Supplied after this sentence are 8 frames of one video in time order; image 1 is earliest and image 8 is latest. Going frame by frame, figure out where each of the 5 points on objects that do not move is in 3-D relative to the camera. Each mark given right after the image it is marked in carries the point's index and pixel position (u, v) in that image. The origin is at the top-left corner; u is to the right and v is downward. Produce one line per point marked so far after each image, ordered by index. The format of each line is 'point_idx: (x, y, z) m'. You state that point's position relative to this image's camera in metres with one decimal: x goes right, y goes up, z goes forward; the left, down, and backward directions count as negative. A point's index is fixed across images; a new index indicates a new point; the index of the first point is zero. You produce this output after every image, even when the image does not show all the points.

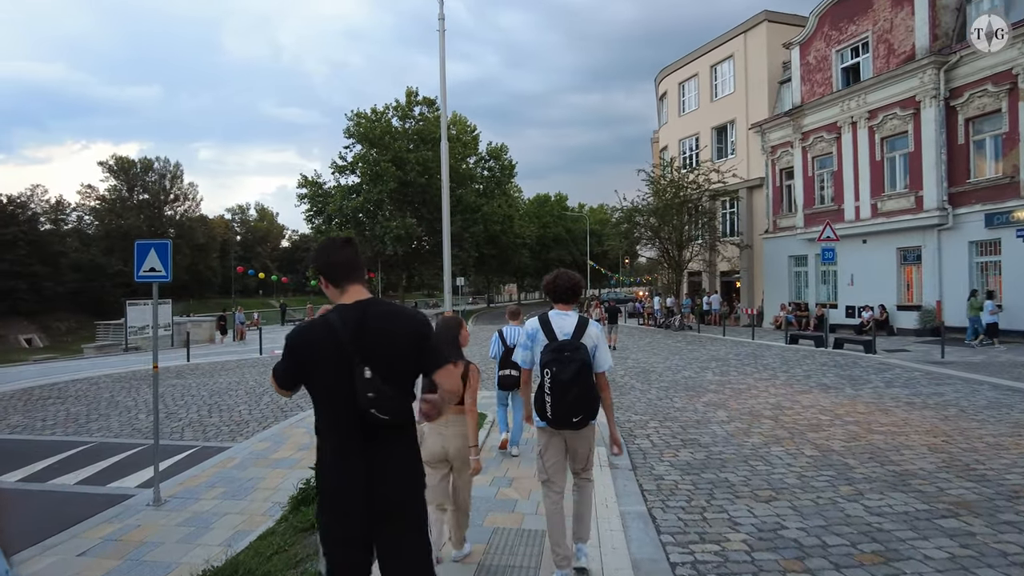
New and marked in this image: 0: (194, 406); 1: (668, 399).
0: (-6.4, -2.4, +13.2) m
1: (+2.8, -2.0, +11.6) m
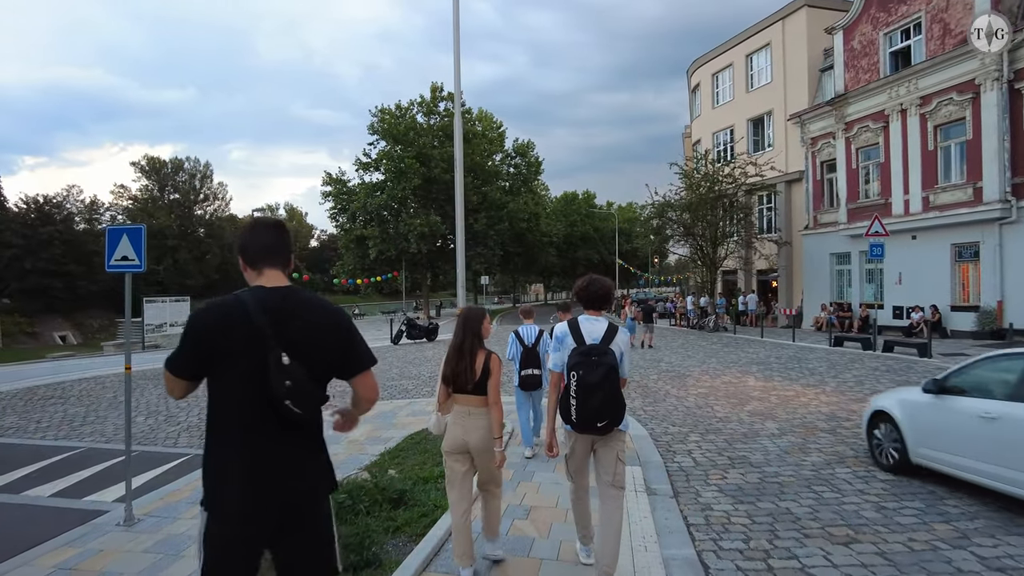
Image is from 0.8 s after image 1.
0: (-6.0, -2.3, +12.4) m
1: (+3.1, -1.9, +10.5) m
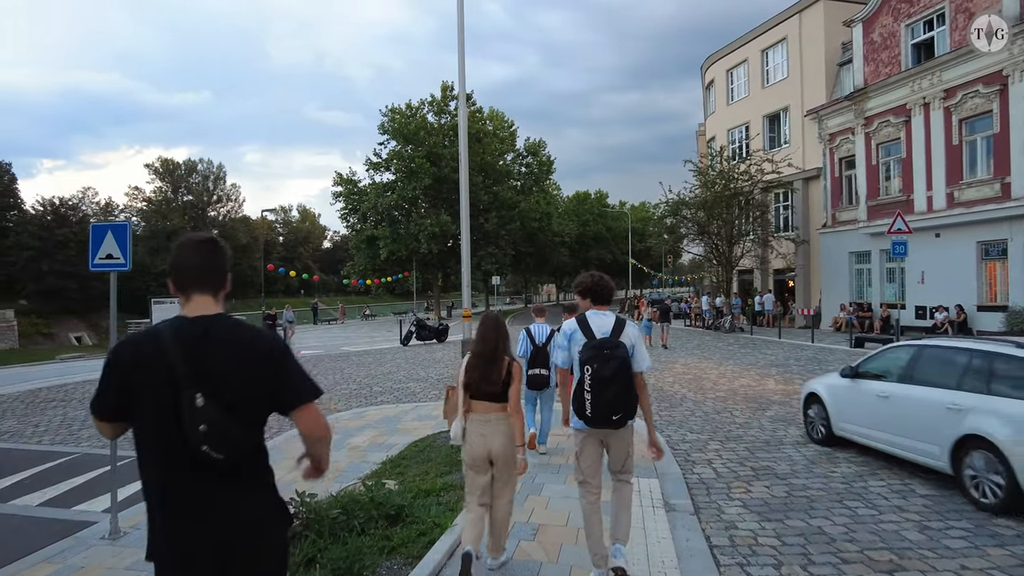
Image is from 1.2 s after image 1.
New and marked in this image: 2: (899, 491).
0: (-5.8, -2.3, +12.1) m
1: (+3.3, -1.9, +10.0) m
2: (+3.4, -1.8, +5.7) m
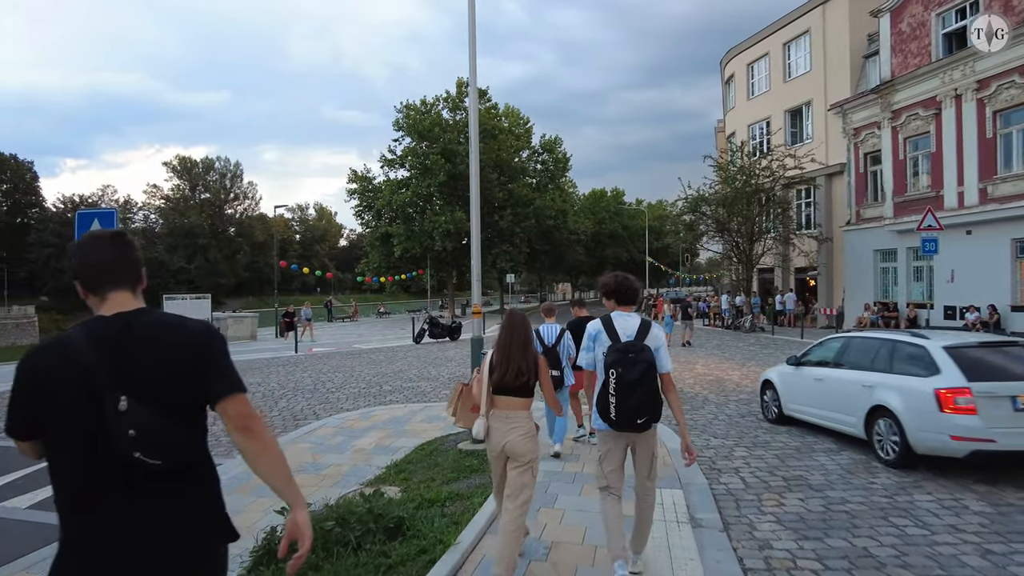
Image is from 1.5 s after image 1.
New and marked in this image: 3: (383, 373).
0: (-5.5, -2.2, +11.8) m
1: (+3.5, -1.9, +9.5) m
2: (+3.4, -1.7, +5.2) m
3: (-3.1, -2.0, +15.8) m
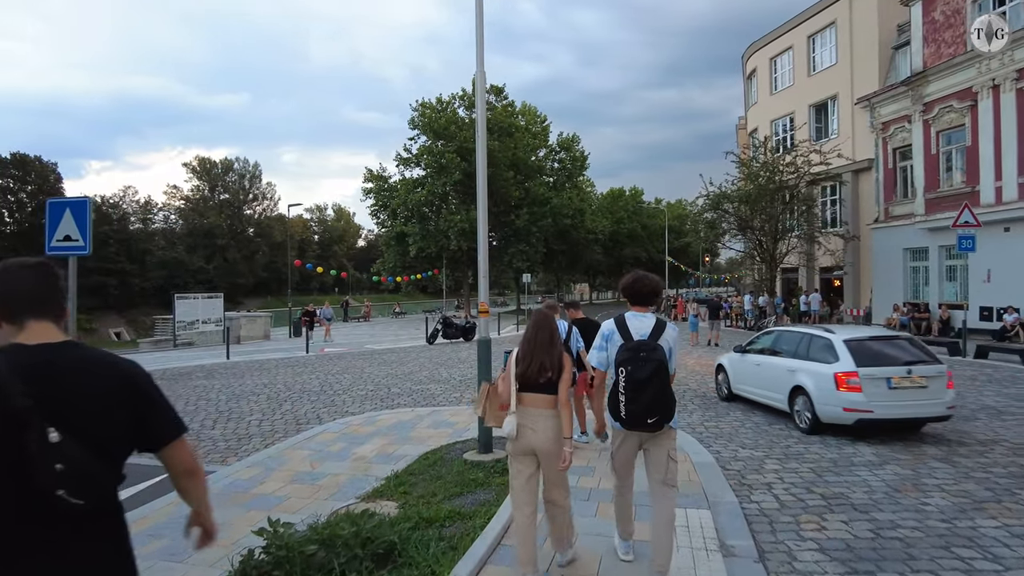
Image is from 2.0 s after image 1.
0: (-5.3, -2.1, +11.3) m
1: (+3.6, -1.8, +8.8) m
2: (+3.5, -1.7, +4.5) m
3: (-2.8, -2.0, +15.3) m
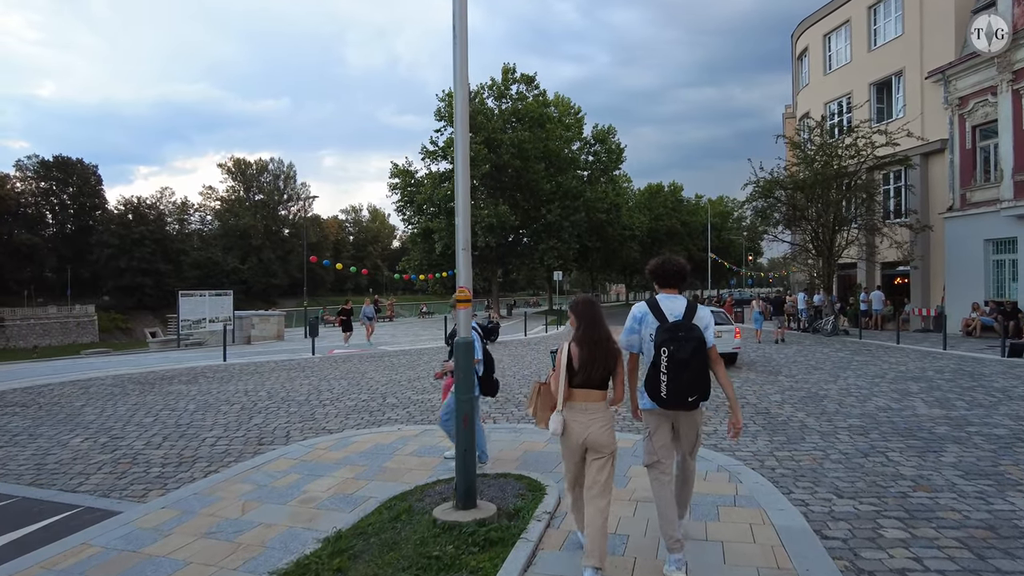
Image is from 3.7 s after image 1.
0: (-5.1, -2.0, +9.5) m
1: (+3.7, -1.7, +6.5) m
2: (+3.3, -1.5, +2.2) m
3: (-2.3, -1.9, +13.3) m
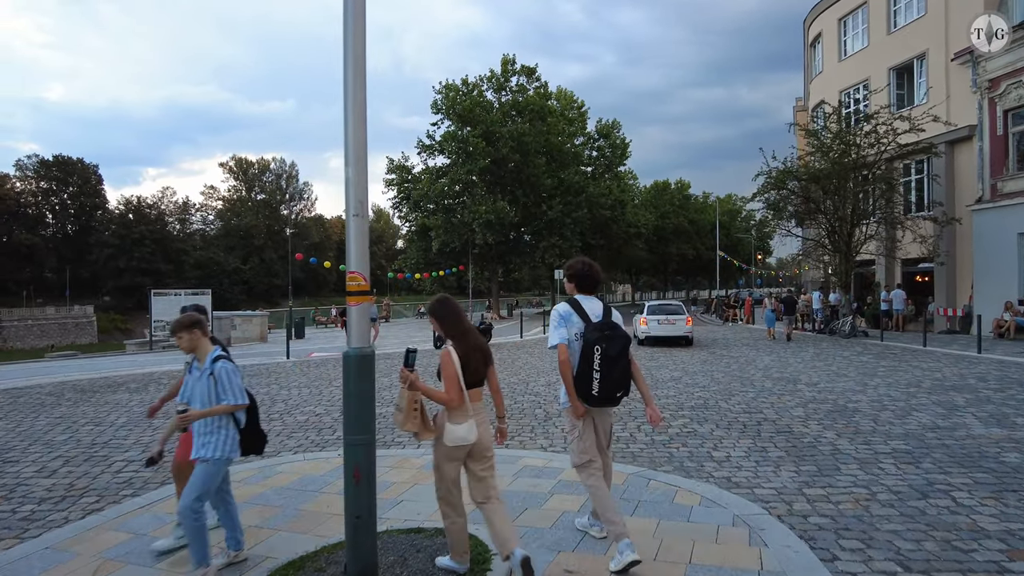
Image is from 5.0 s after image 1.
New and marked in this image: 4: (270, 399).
0: (-5.4, -1.9, +8.1) m
1: (+3.3, -1.6, +4.9) m
2: (+2.9, -1.5, +0.7) m
3: (-2.6, -1.8, +11.9) m
4: (-4.1, -1.9, +11.1) m
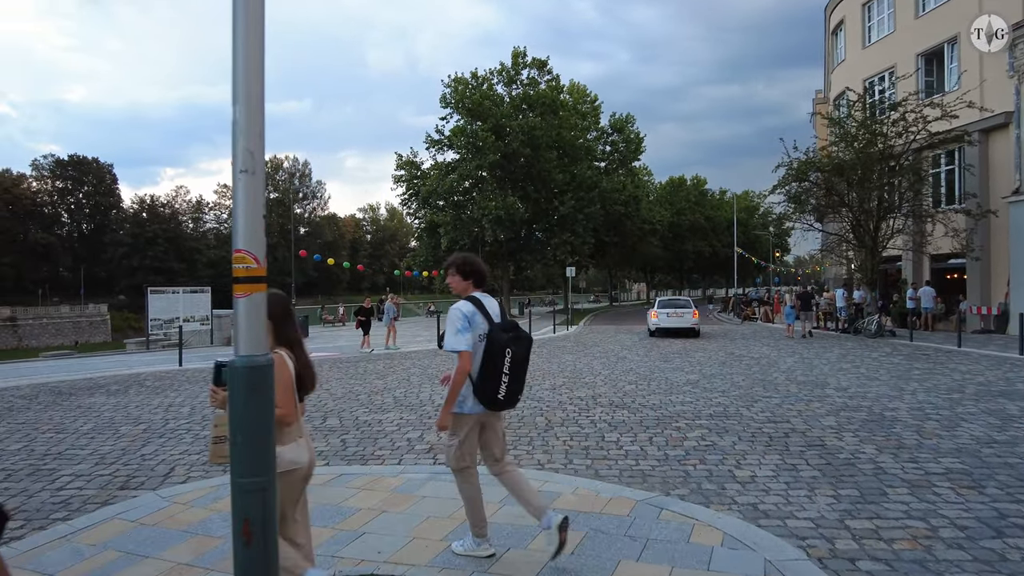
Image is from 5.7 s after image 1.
0: (-5.5, -1.9, +7.3) m
1: (+3.2, -1.5, +4.0) m
2: (+2.7, -1.4, -0.2) m
3: (-2.6, -1.7, +11.0) m
4: (-4.0, -1.8, +10.3) m
